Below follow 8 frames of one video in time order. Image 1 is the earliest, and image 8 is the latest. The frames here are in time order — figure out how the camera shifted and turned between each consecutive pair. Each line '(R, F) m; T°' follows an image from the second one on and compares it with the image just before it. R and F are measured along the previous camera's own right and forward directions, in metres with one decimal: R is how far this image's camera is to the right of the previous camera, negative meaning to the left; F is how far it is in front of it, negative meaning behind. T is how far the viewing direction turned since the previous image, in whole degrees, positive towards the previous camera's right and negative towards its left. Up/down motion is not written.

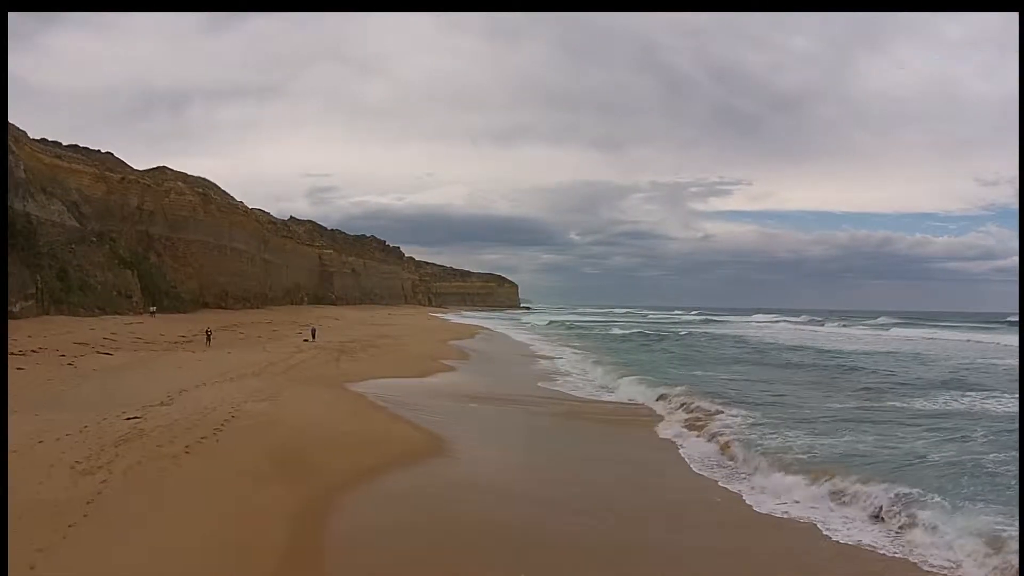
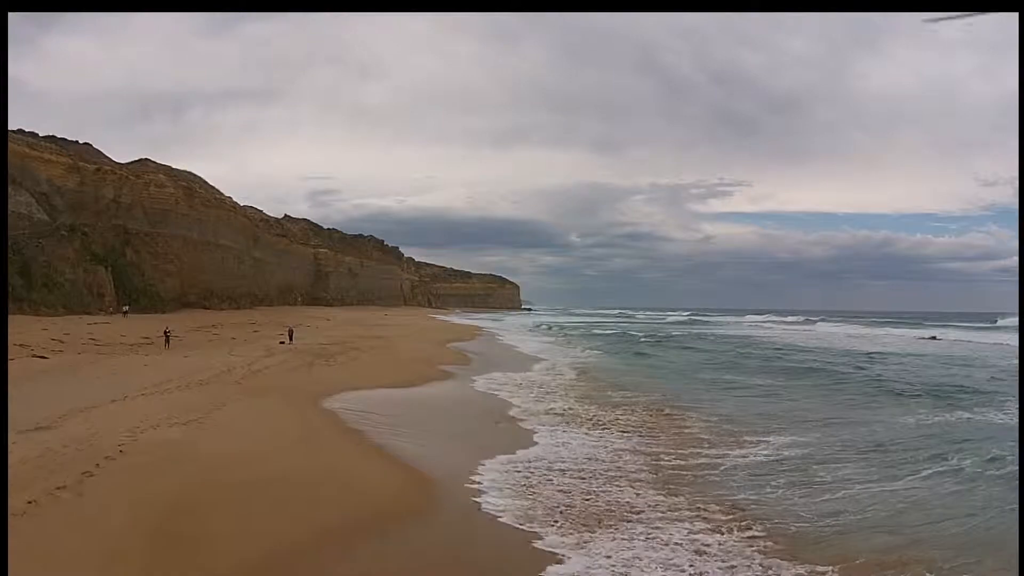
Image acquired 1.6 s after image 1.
(-0.1, +2.6) m; 0°
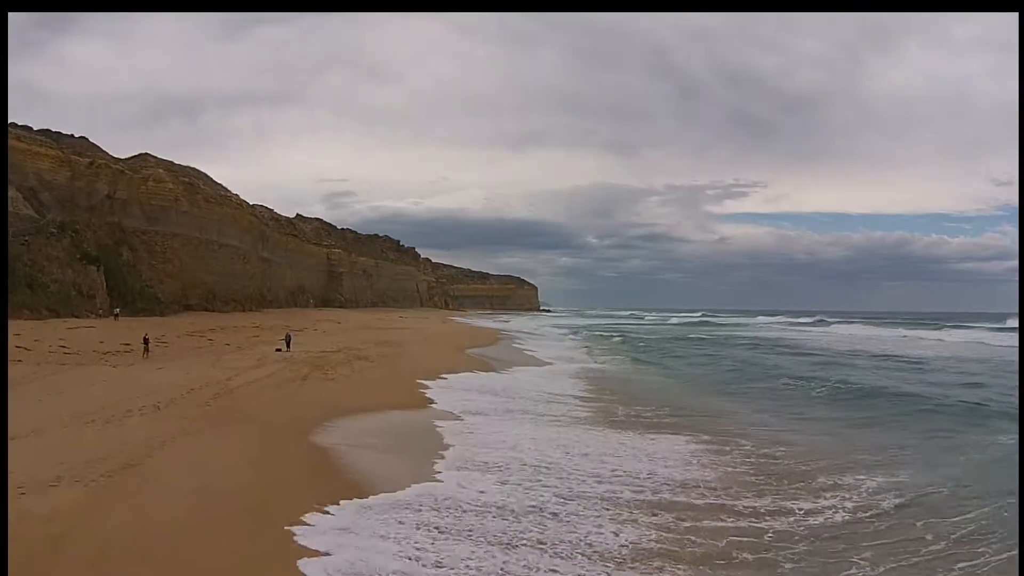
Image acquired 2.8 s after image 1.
(-0.4, +2.7) m; -1°
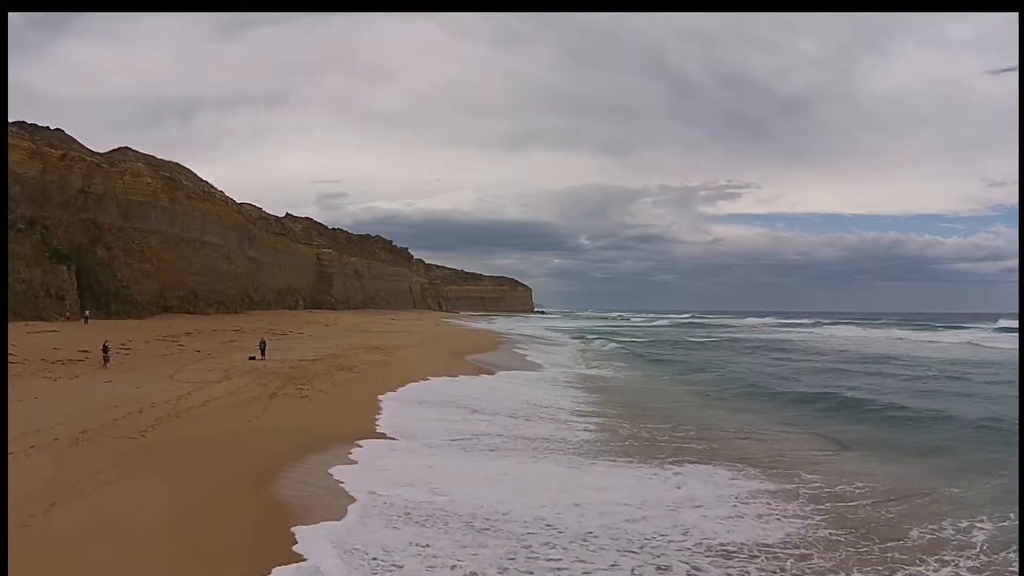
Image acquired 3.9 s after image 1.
(-0.2, +1.9) m; 0°
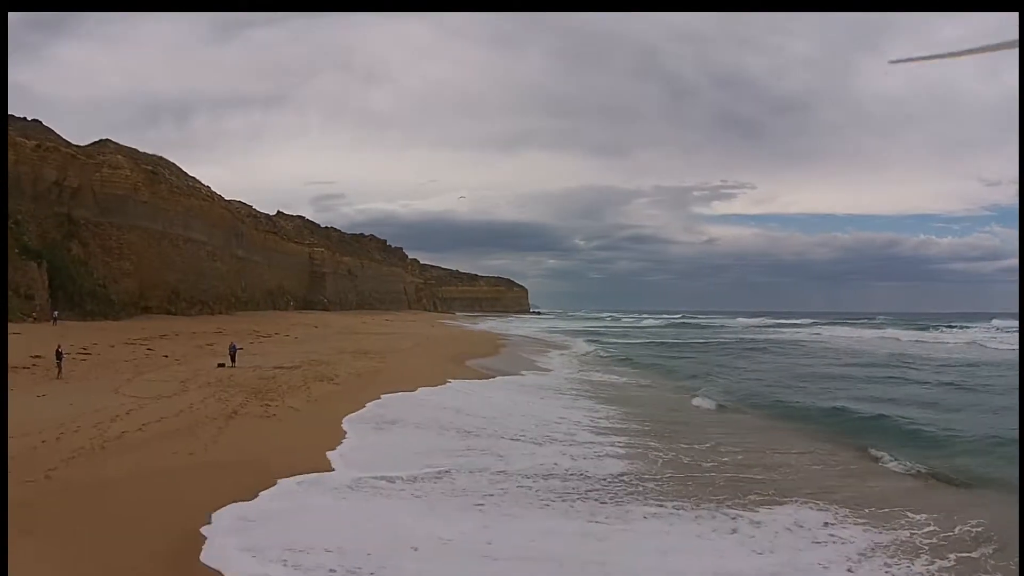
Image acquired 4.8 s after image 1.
(-0.2, +1.7) m; 0°
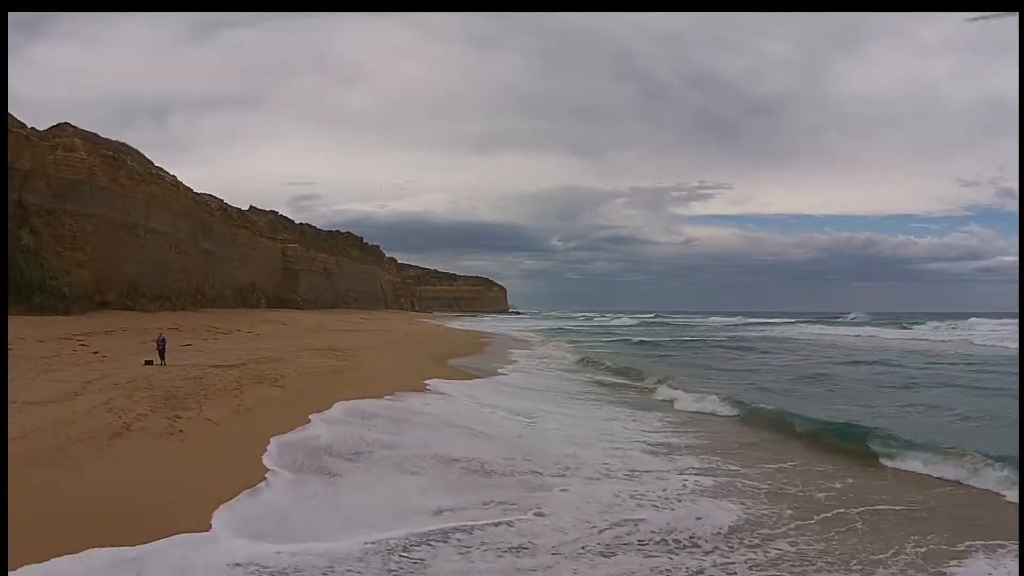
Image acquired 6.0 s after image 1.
(-0.3, +2.4) m; +2°
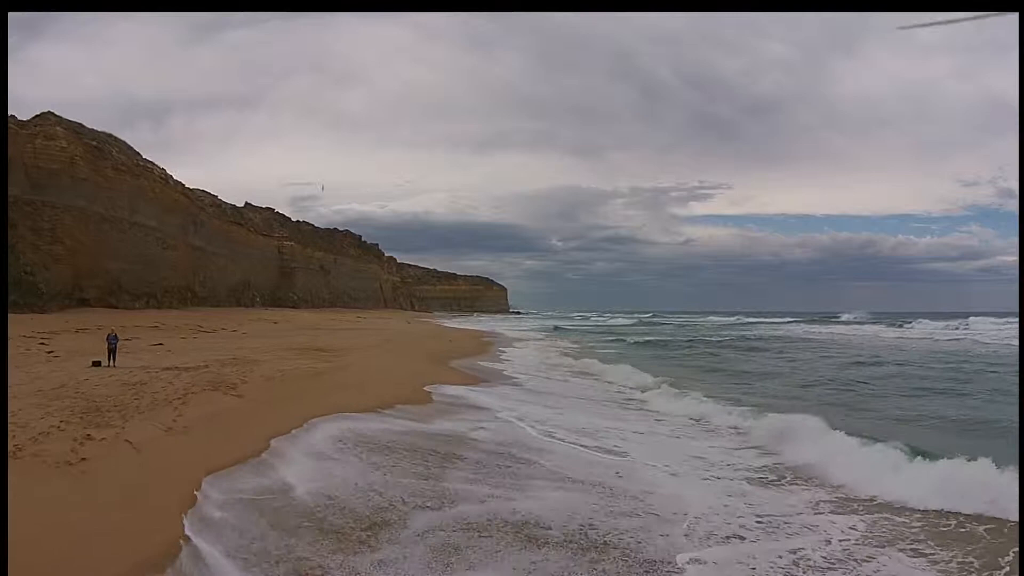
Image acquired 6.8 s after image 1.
(-0.2, +1.6) m; 0°
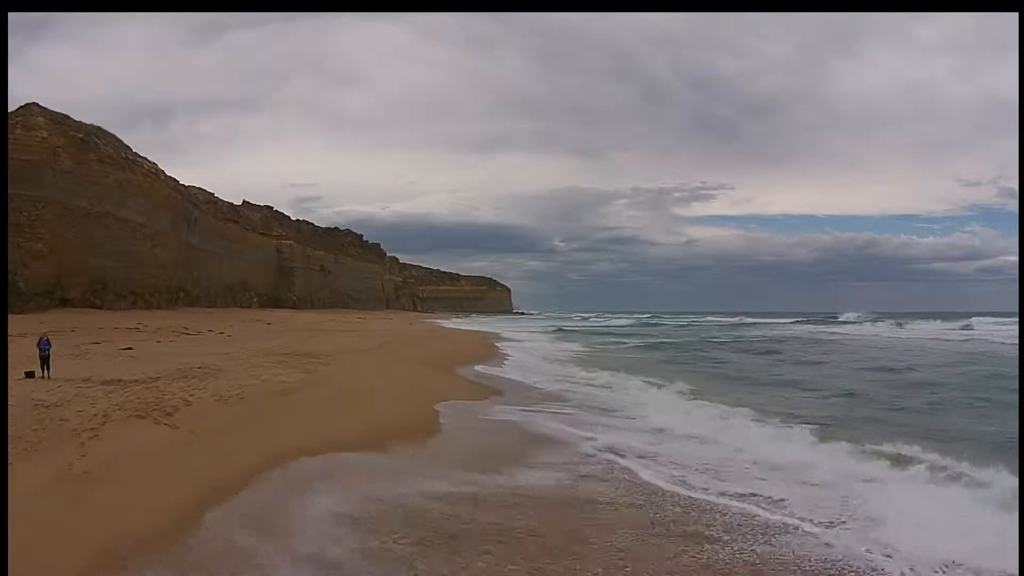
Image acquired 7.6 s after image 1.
(-0.3, +1.6) m; 0°
